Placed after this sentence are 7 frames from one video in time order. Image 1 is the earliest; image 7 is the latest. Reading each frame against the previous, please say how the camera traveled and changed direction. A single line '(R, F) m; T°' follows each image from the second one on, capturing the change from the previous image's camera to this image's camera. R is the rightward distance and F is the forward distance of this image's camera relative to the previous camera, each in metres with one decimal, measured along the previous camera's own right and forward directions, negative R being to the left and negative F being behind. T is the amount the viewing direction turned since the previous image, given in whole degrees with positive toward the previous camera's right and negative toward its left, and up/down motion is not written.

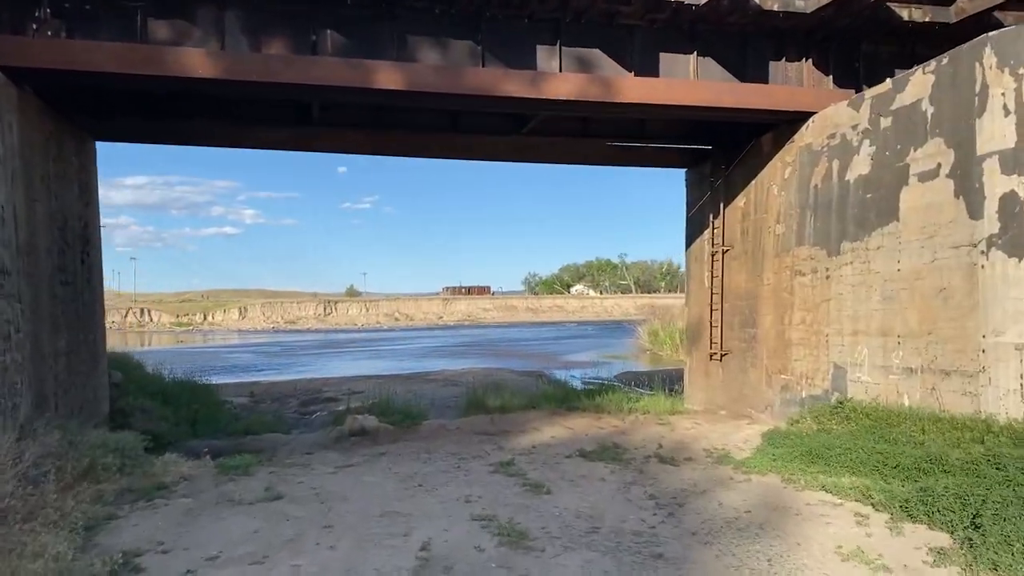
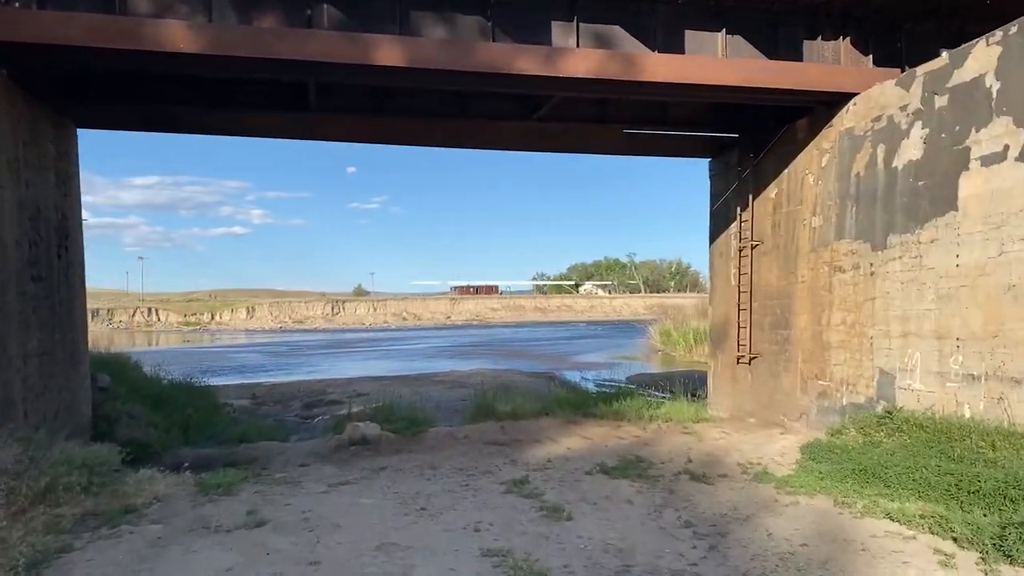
(-0.1, +0.9) m; -1°
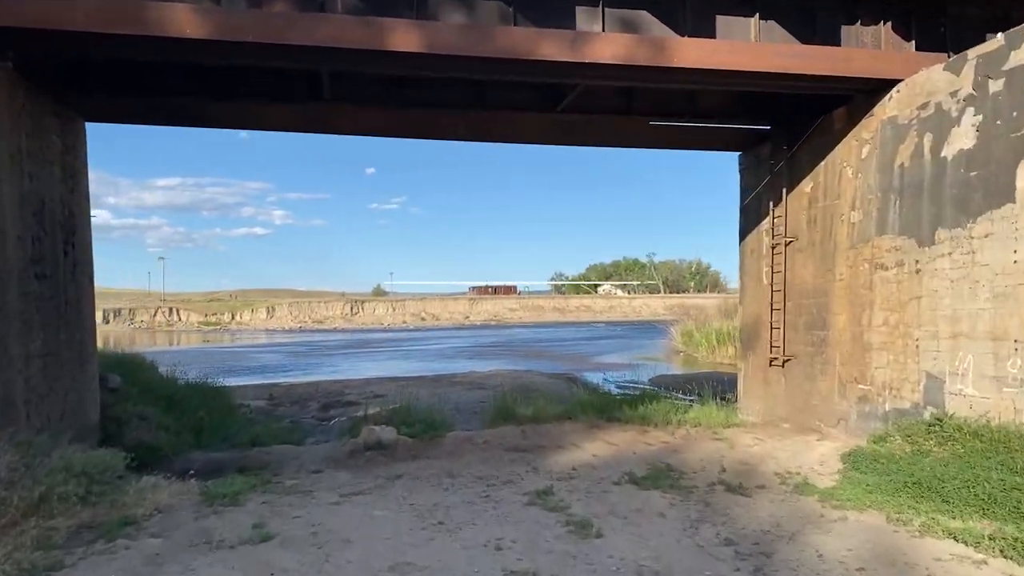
(0.0, +0.5) m; -1°
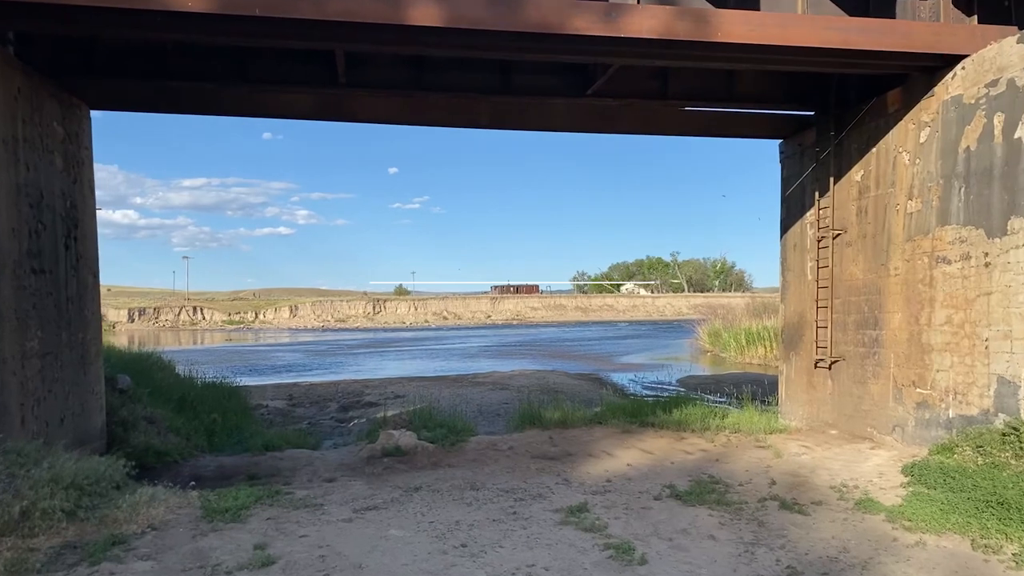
(-0.1, +0.7) m; -2°
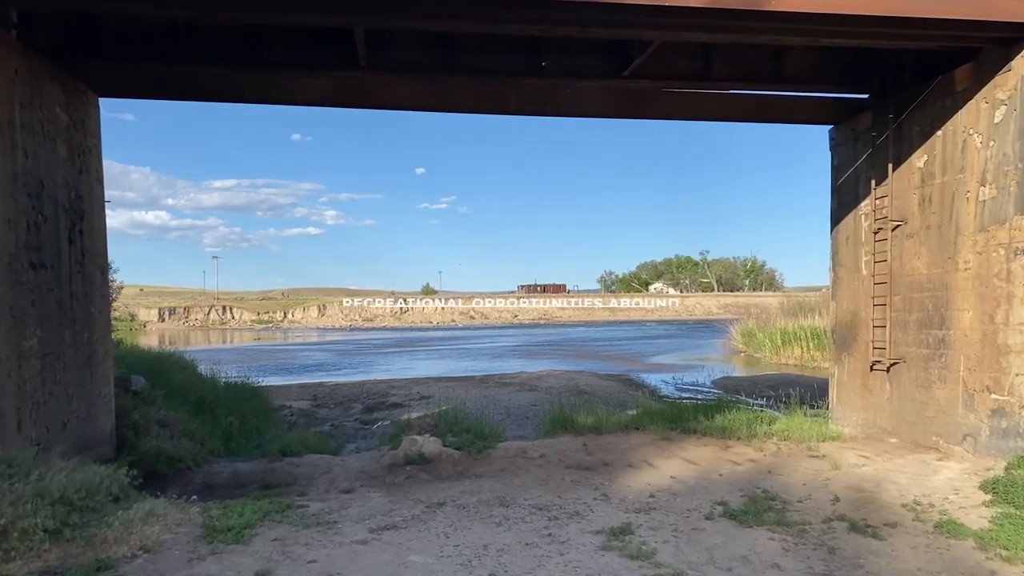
(-0.1, +0.7) m; -2°
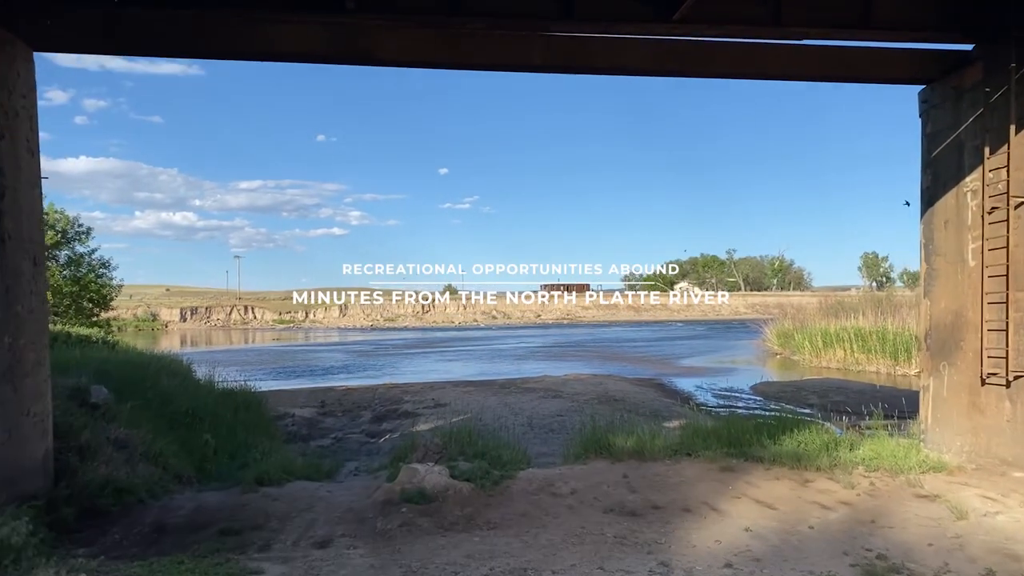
(0.0, +1.8) m; -2°
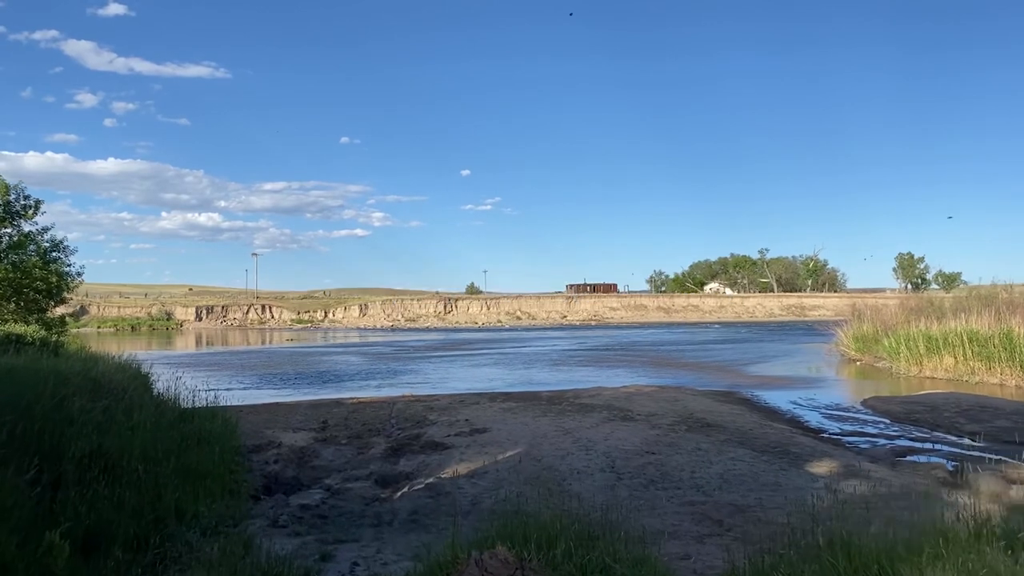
(-0.7, +5.0) m; -2°
